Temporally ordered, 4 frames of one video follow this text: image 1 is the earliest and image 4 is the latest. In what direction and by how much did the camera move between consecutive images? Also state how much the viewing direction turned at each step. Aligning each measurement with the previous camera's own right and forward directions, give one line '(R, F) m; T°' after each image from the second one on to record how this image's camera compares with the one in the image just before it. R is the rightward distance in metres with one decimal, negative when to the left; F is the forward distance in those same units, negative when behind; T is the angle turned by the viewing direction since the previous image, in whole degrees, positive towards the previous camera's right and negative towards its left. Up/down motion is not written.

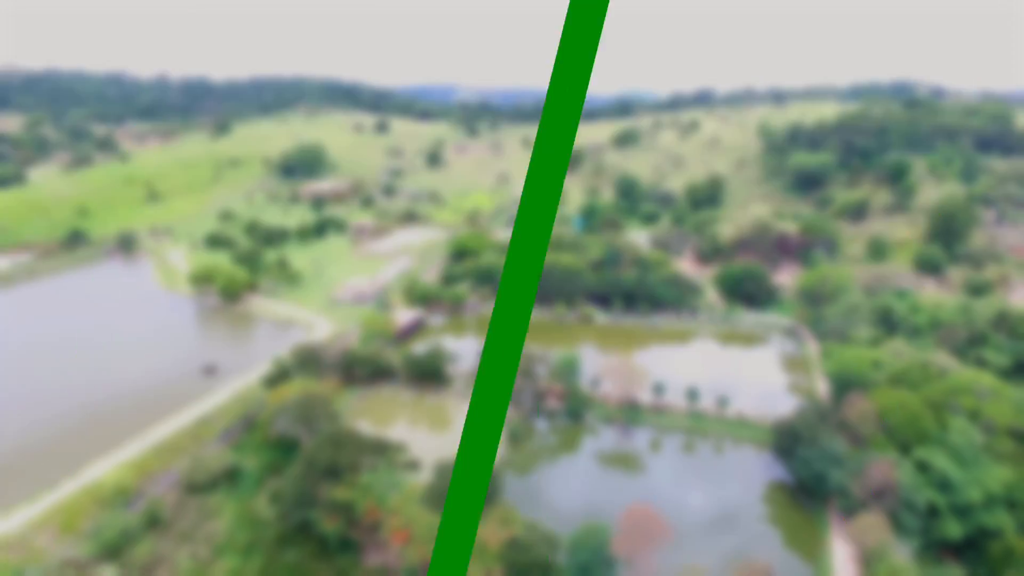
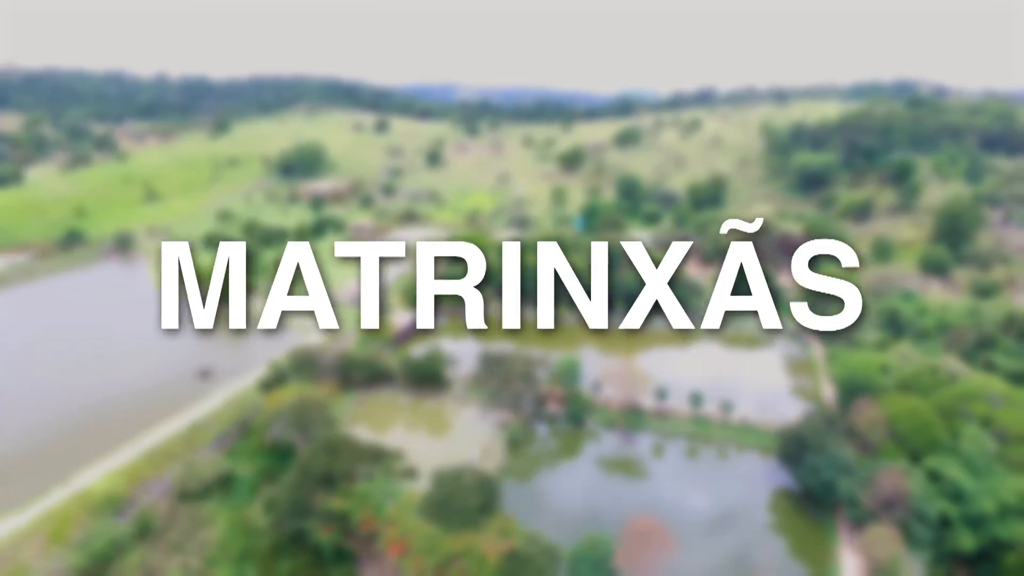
(+0.1, +1.3) m; 0°
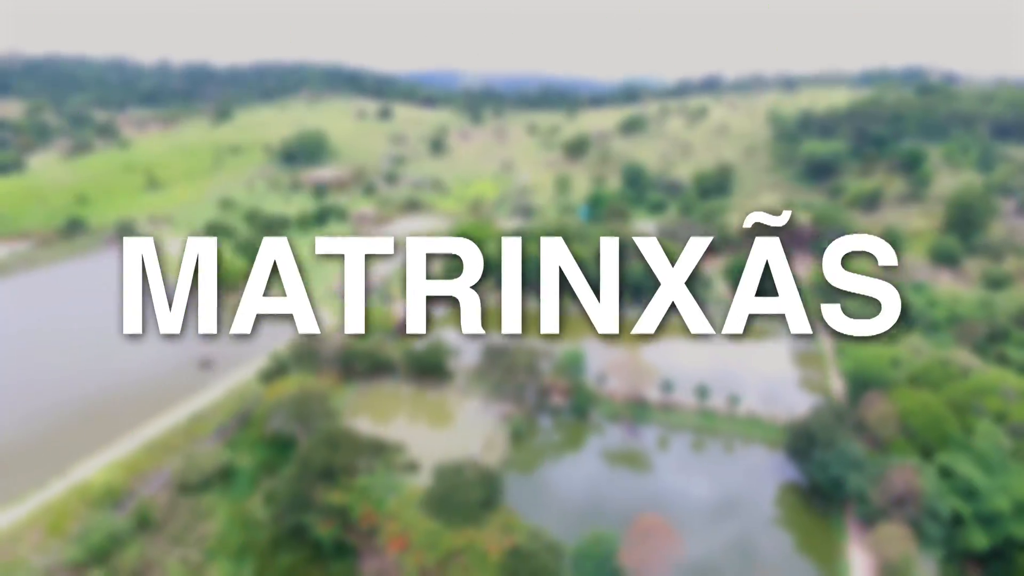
(0.0, +1.1) m; 0°
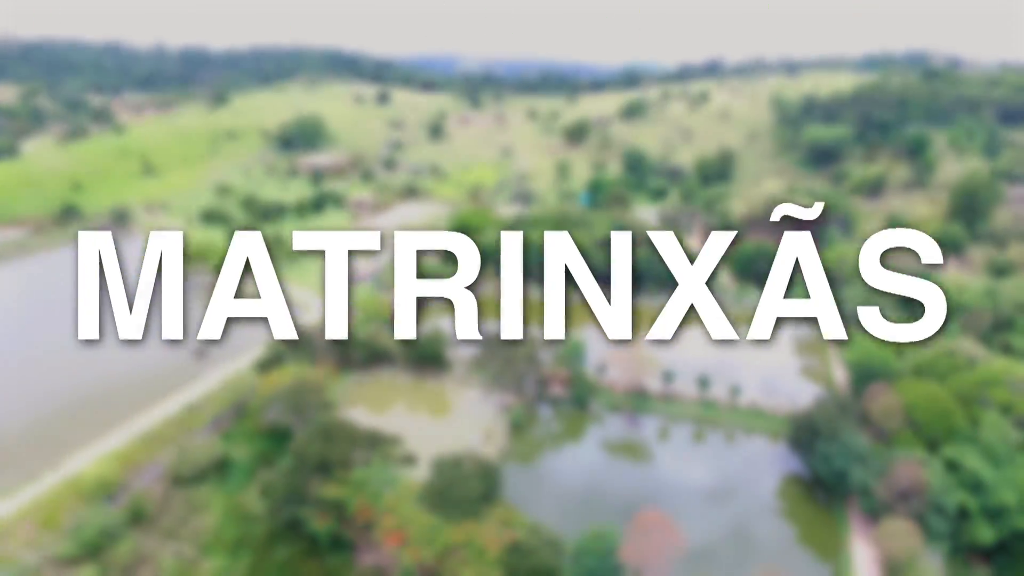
(+0.1, +1.1) m; 0°
